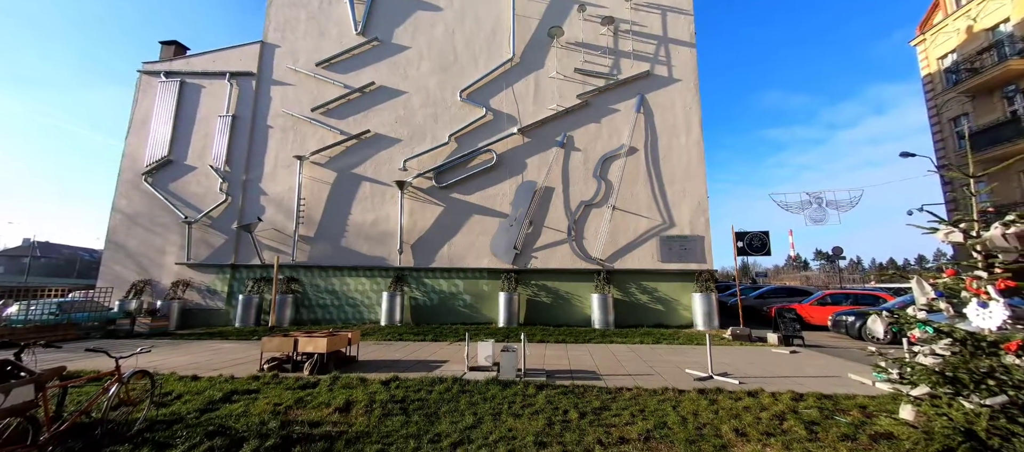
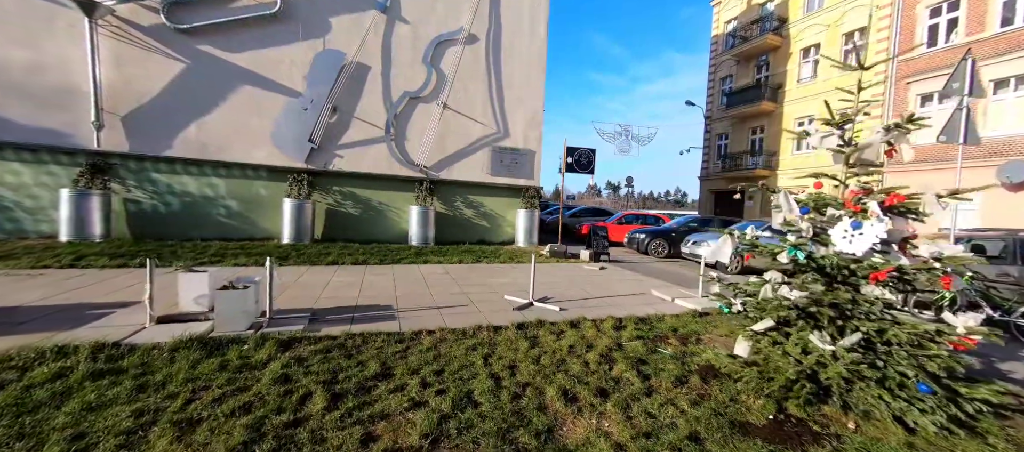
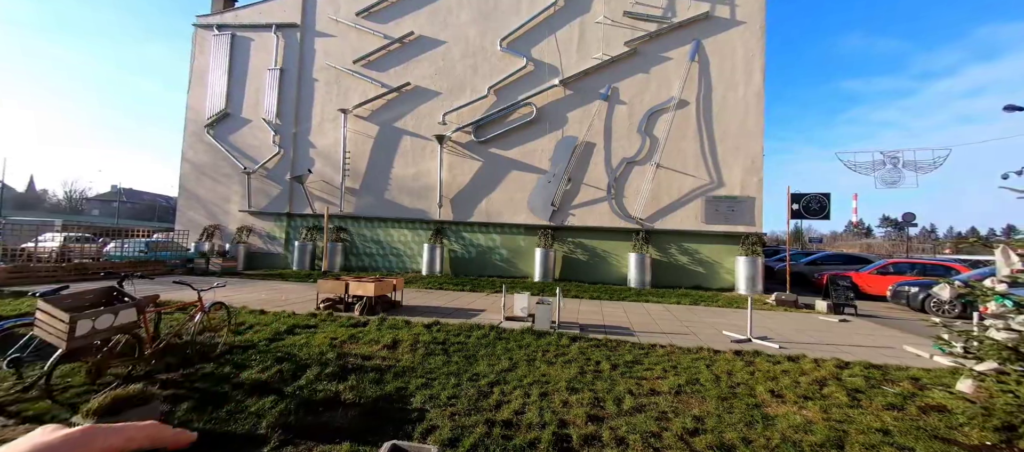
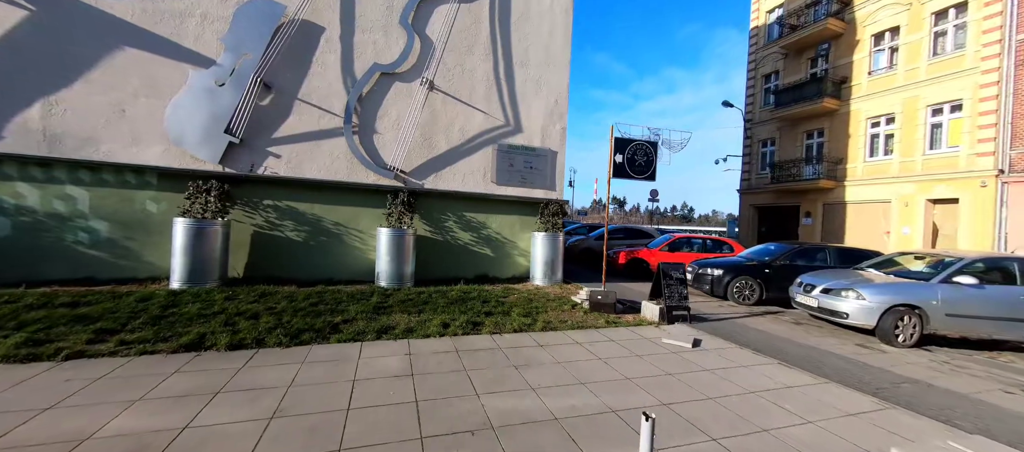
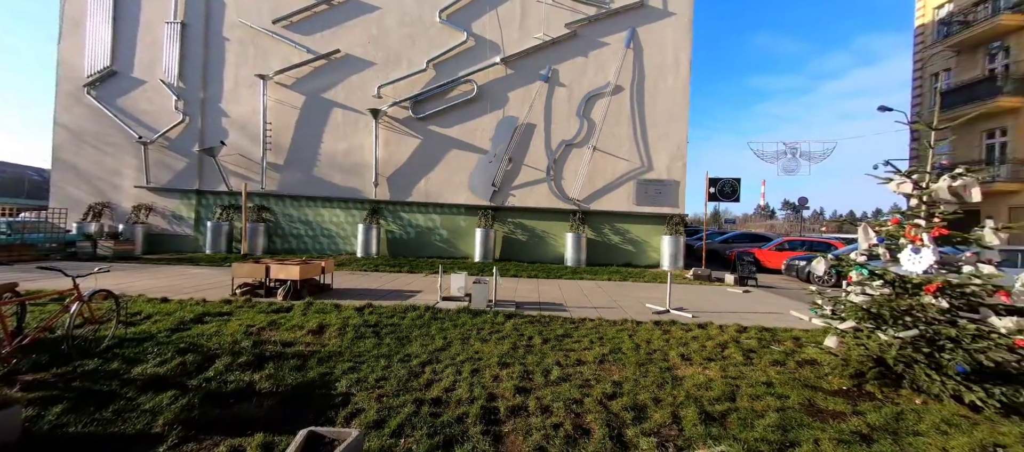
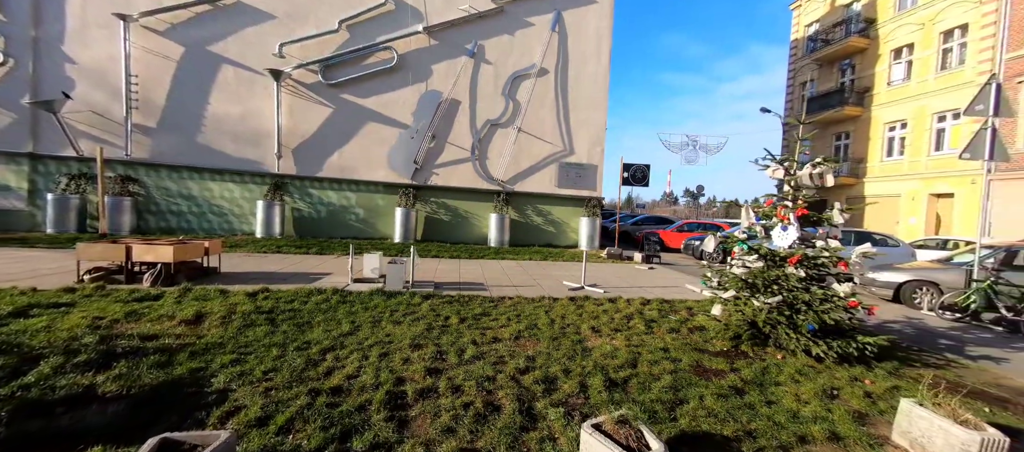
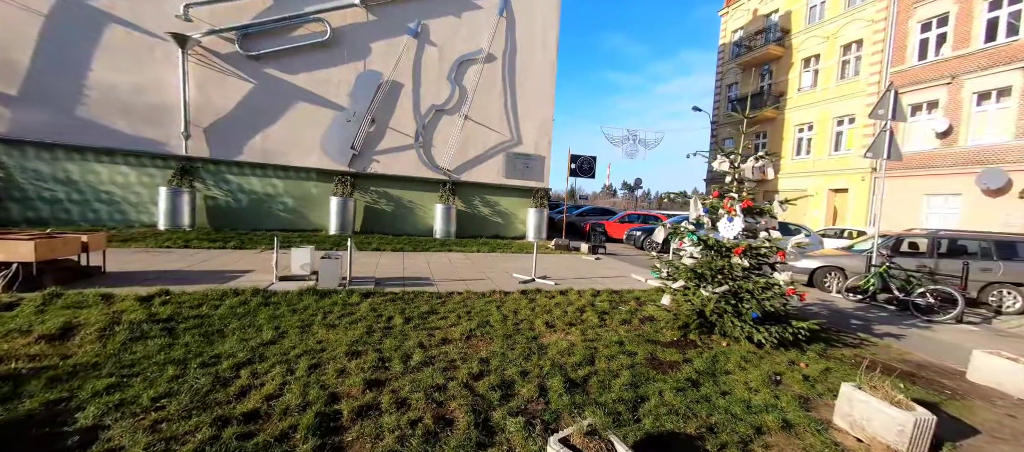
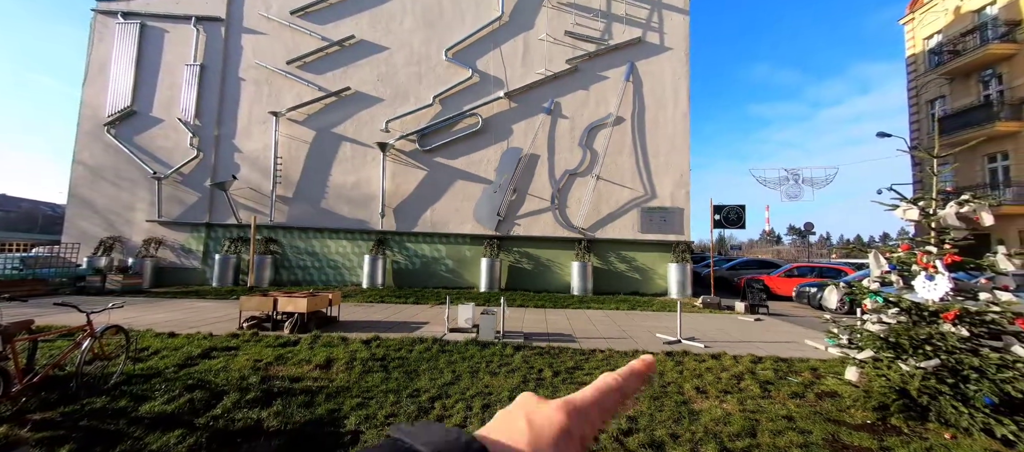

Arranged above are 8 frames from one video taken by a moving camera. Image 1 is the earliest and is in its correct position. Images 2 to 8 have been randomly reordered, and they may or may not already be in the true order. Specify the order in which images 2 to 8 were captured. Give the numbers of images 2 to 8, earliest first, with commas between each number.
8, 3, 5, 6, 7, 2, 4
